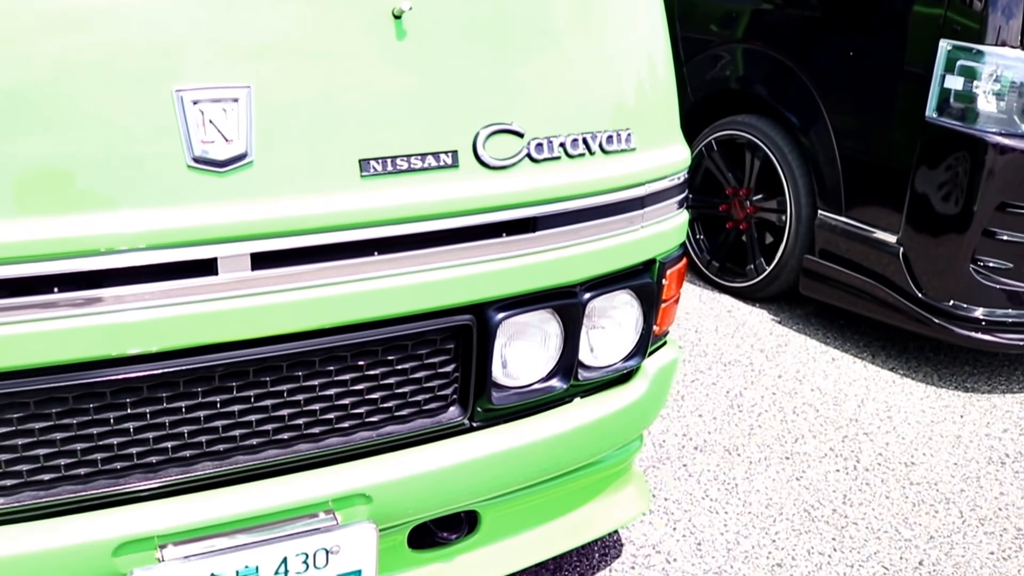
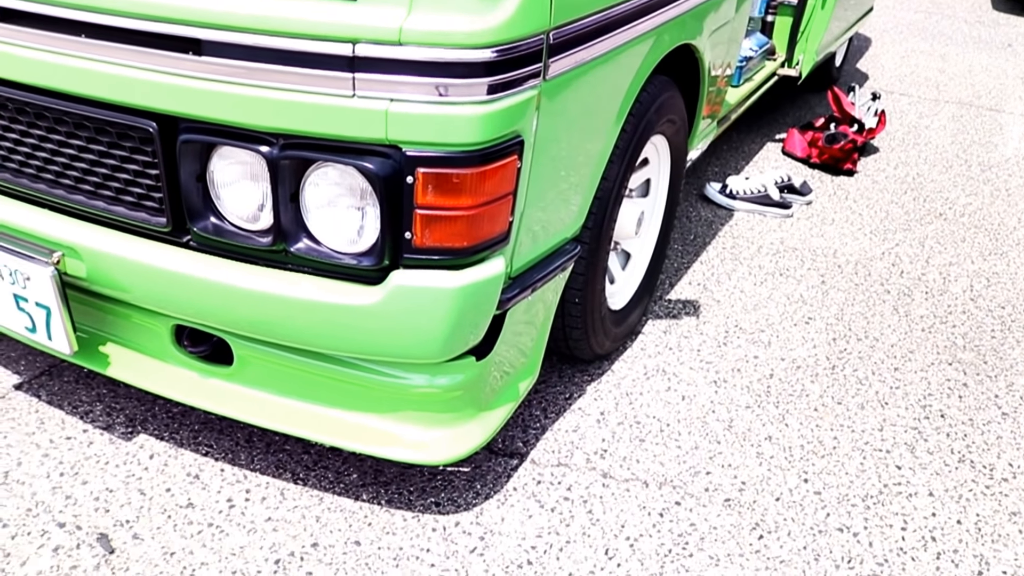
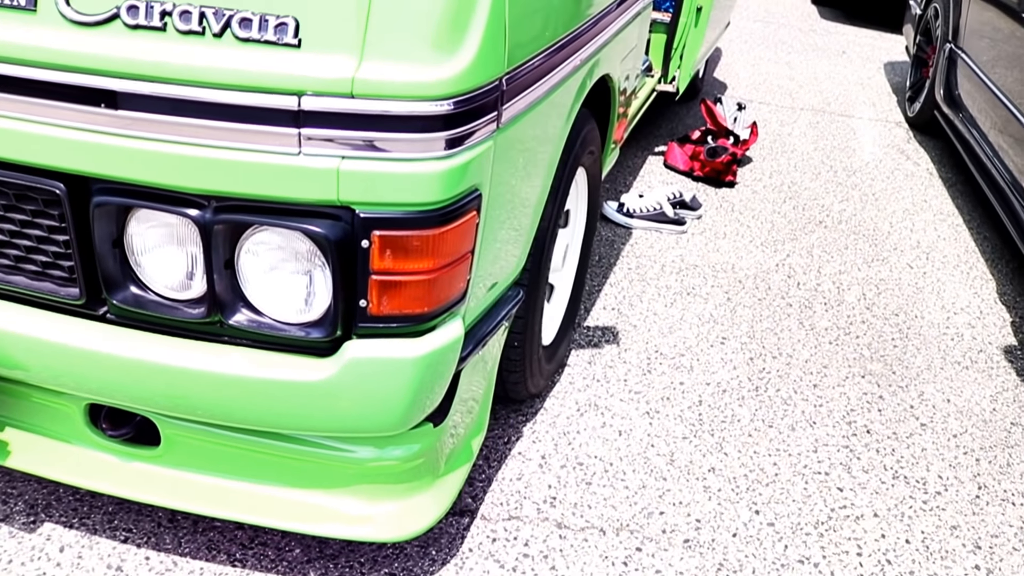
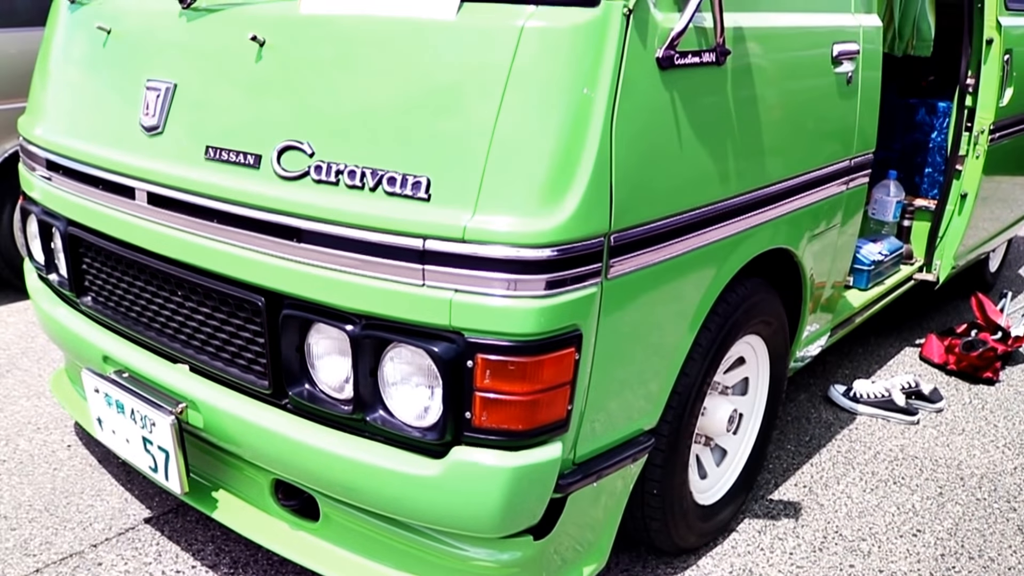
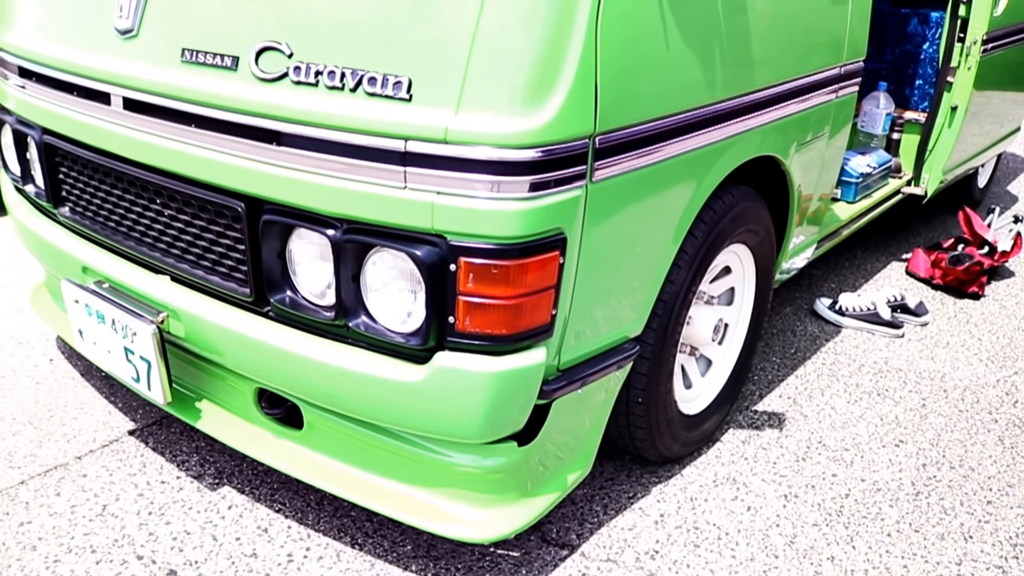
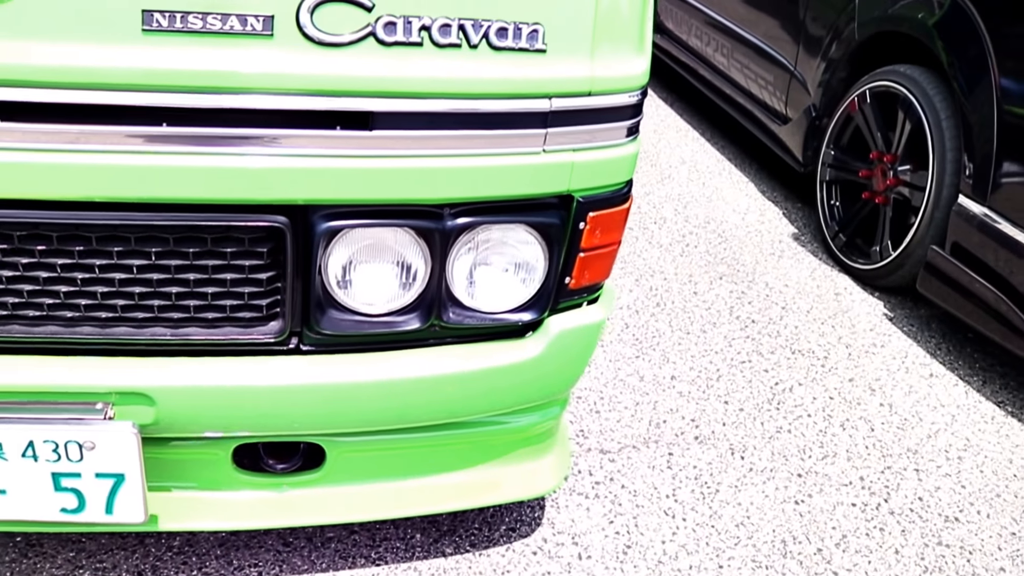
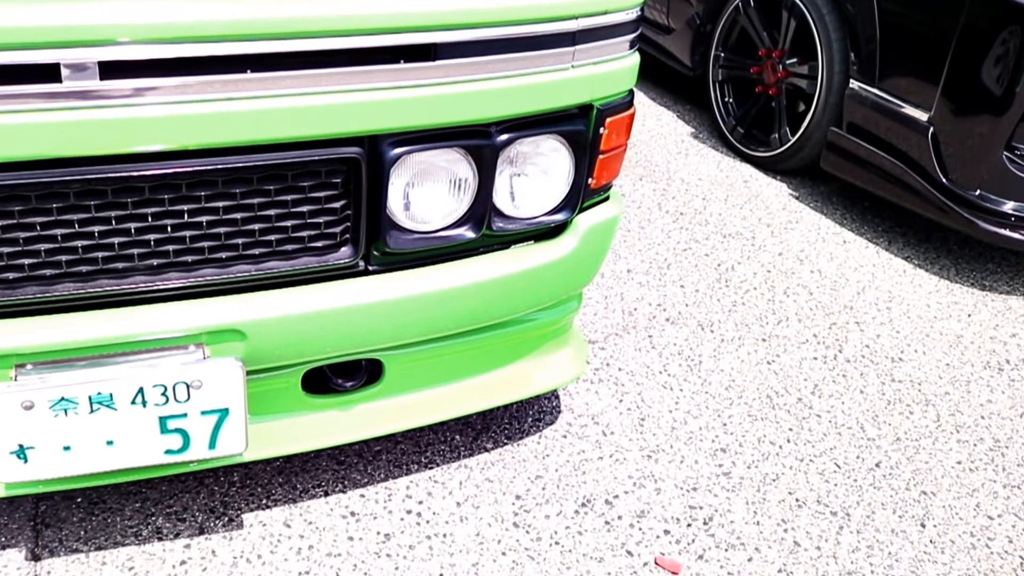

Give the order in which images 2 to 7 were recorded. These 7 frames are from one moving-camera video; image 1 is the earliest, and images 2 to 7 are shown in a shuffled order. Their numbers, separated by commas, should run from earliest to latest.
7, 6, 3, 2, 5, 4
